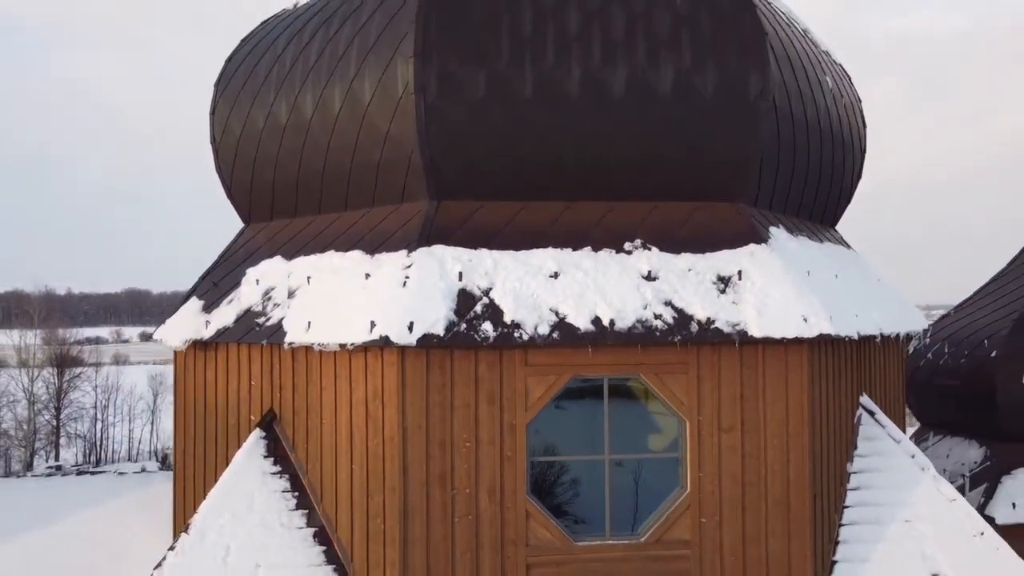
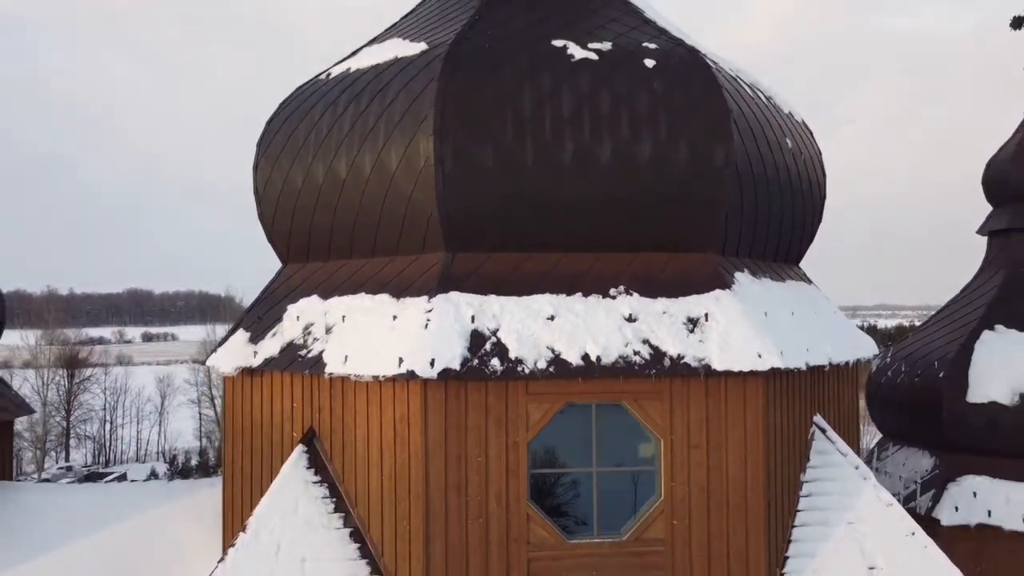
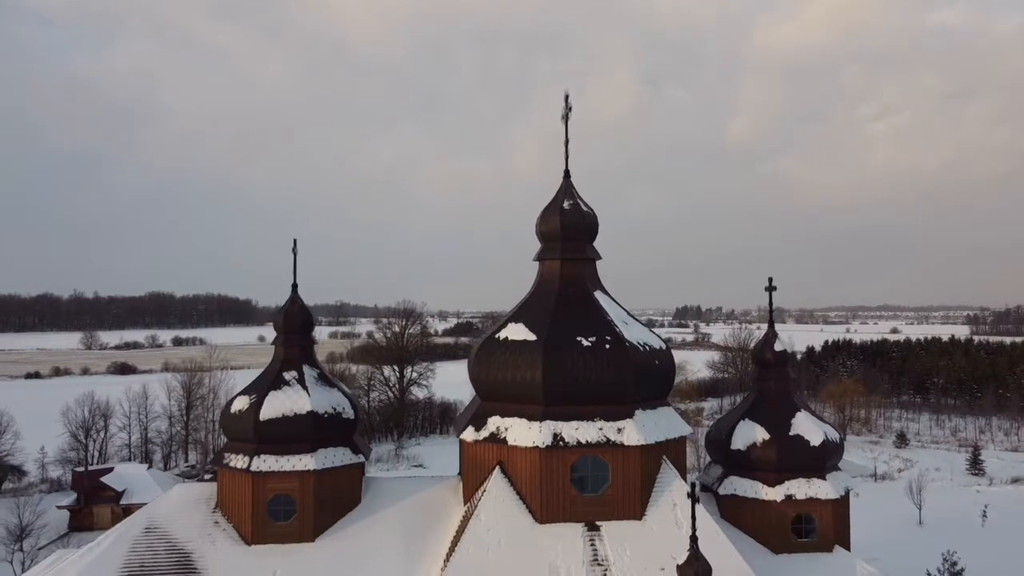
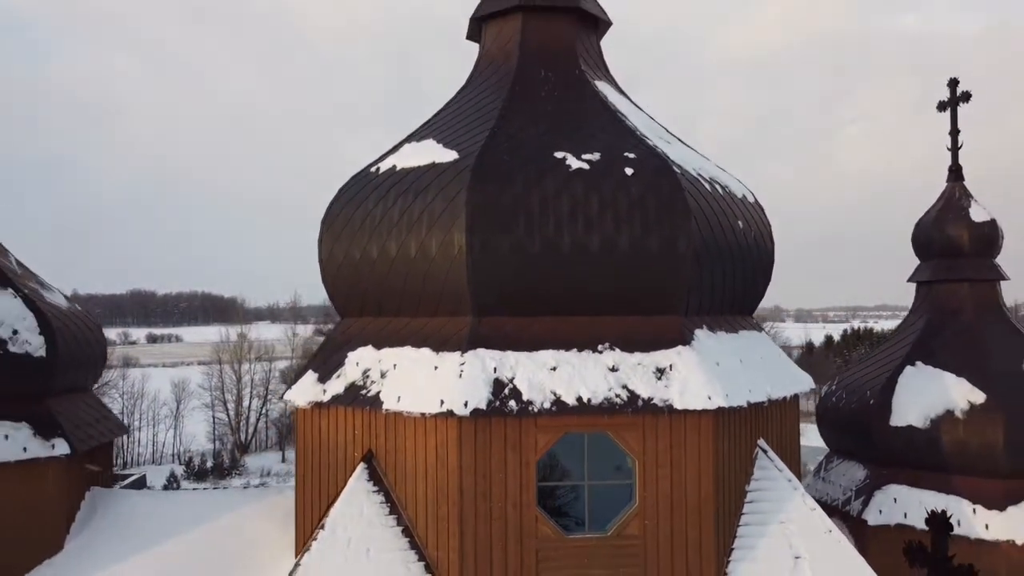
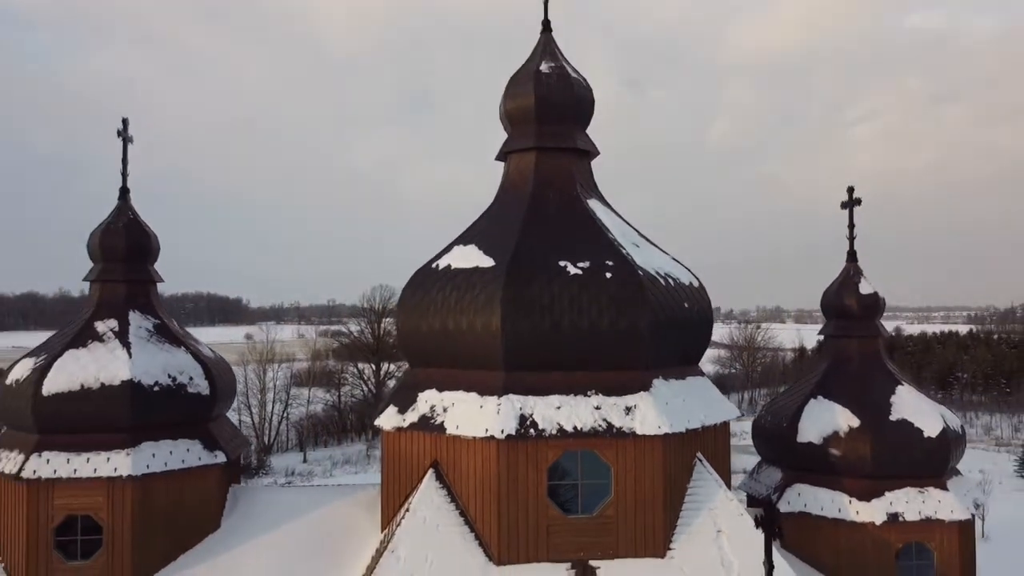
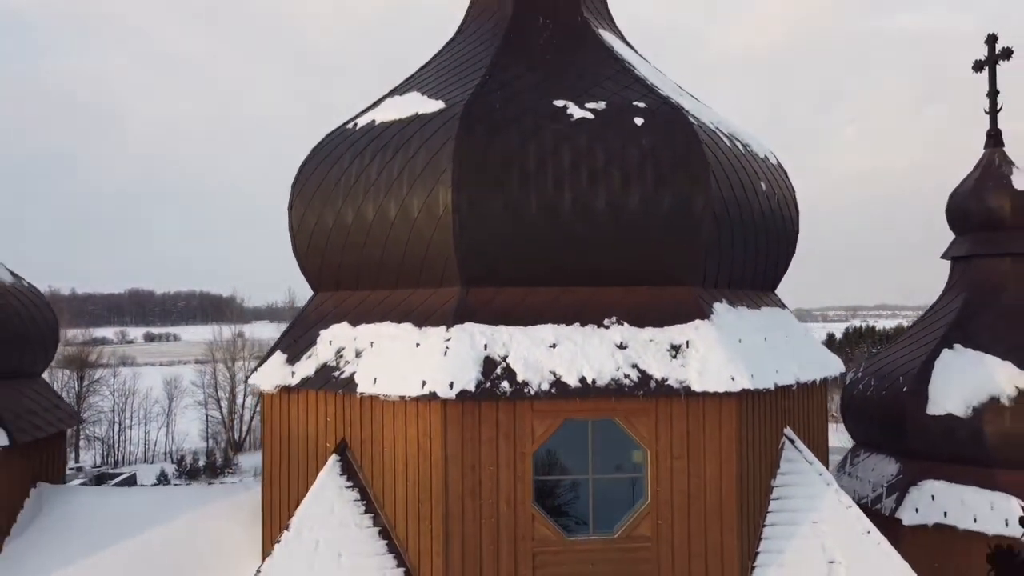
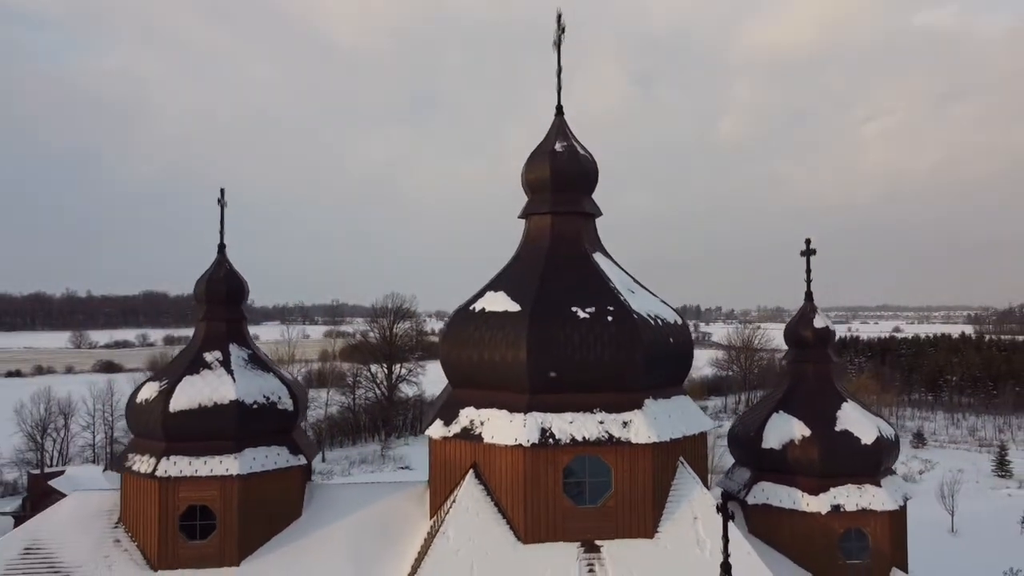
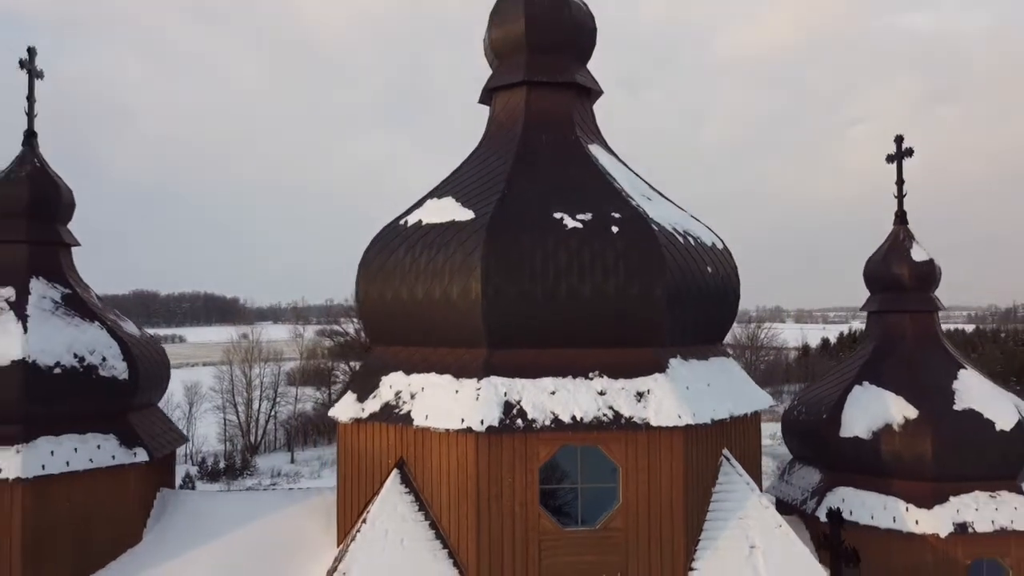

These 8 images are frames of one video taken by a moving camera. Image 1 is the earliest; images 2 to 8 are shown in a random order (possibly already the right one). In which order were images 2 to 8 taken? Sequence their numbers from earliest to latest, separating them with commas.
2, 6, 4, 8, 5, 7, 3
